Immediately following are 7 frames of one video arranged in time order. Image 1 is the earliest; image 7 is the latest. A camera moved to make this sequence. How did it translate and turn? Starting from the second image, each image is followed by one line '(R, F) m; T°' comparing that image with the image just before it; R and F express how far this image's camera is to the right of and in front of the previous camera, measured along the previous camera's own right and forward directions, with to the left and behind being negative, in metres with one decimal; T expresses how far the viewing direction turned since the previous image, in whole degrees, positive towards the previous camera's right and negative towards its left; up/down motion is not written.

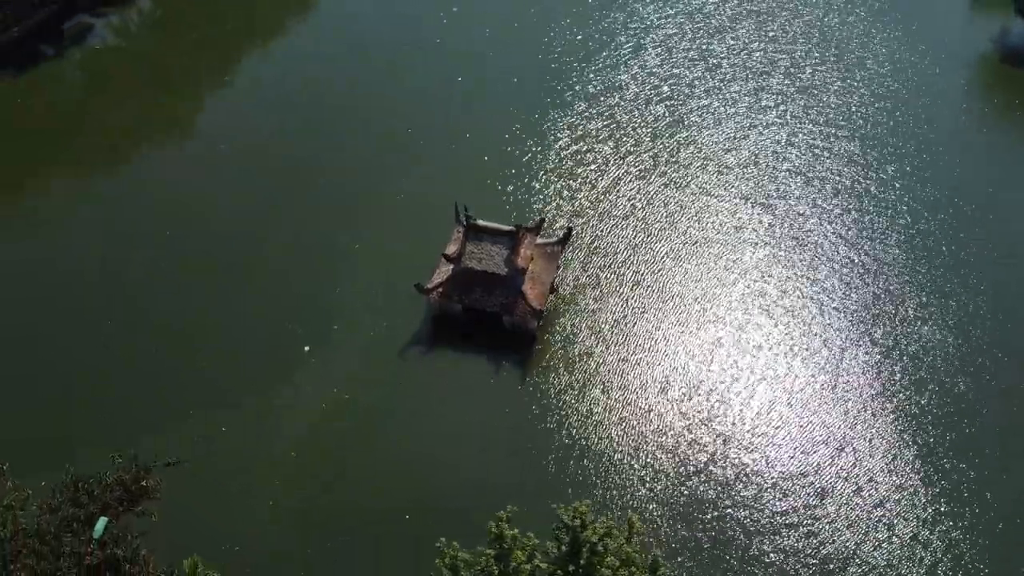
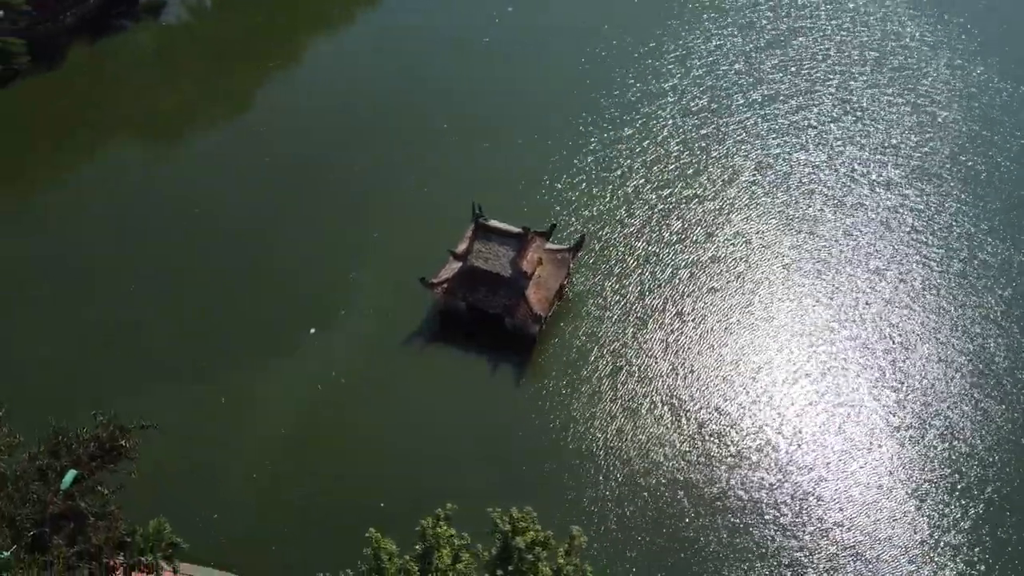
(+2.9, +0.1) m; -5°
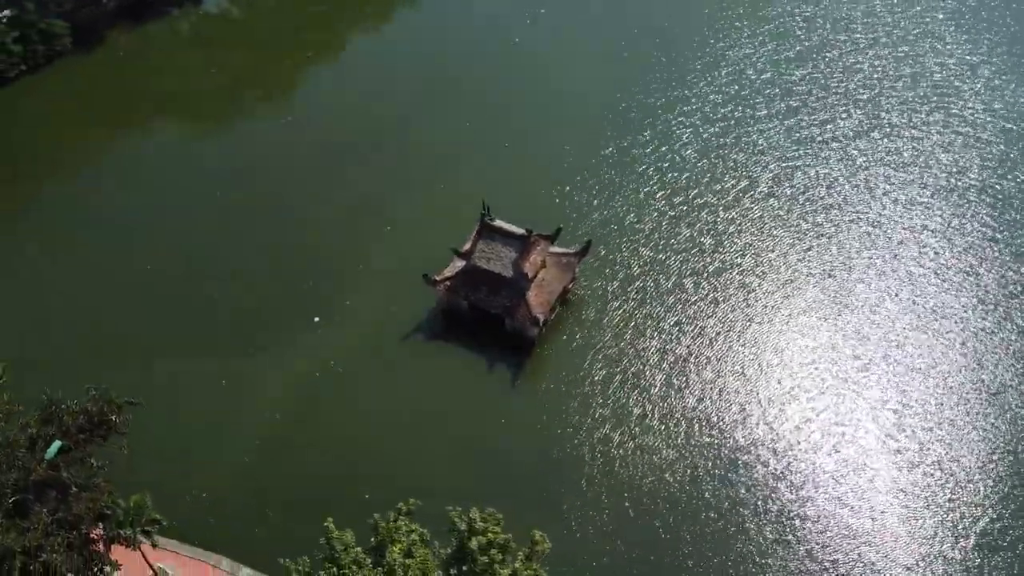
(+1.8, 0.0) m; -3°
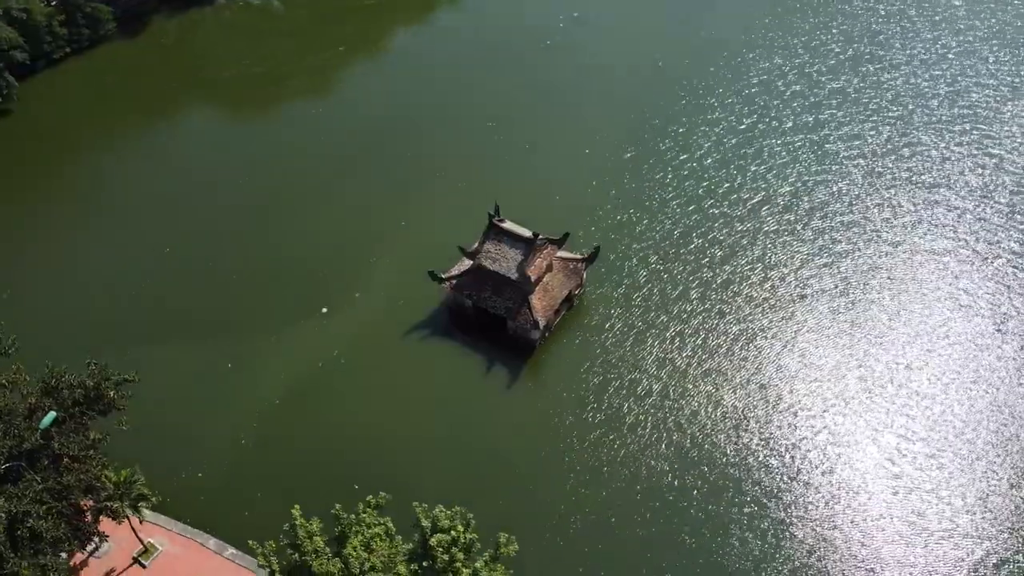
(+1.7, 0.0) m; -3°
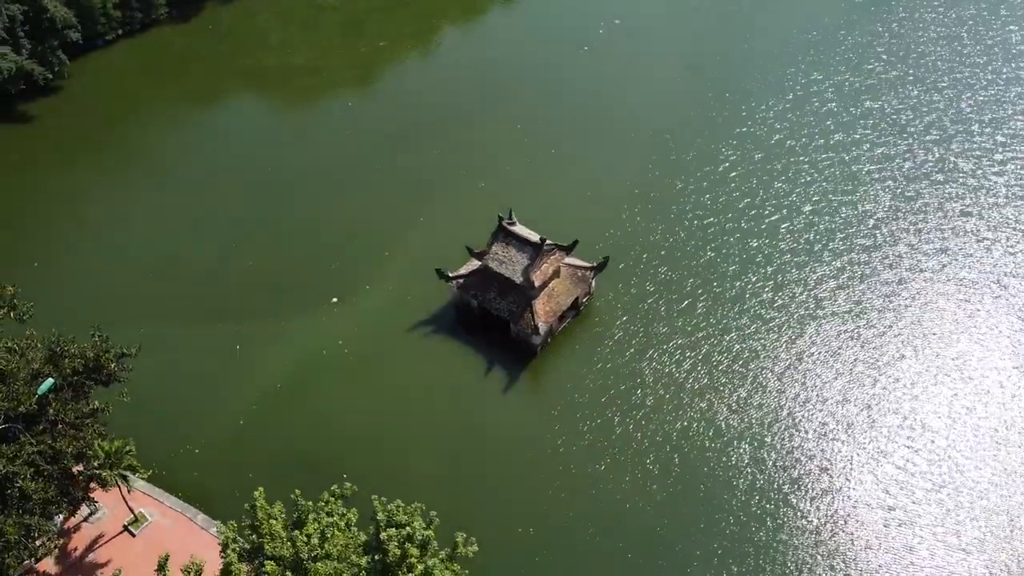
(+2.0, 0.0) m; -4°
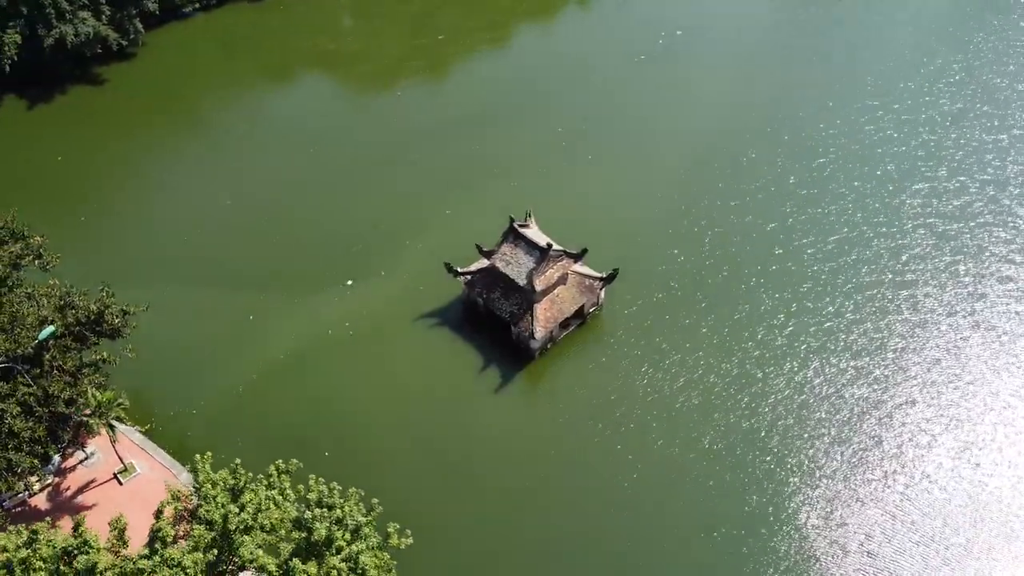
(+3.2, +0.2) m; -6°
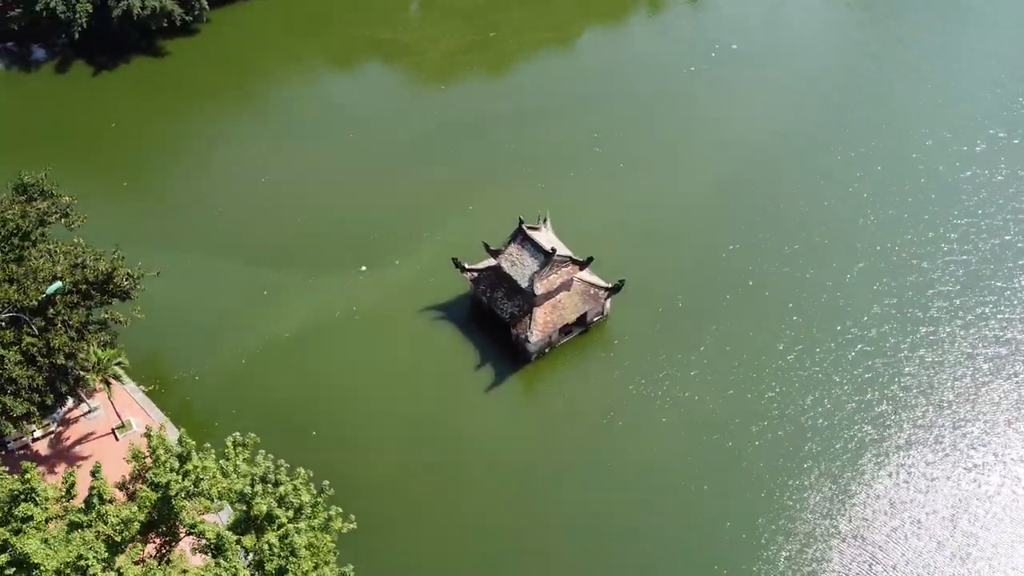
(+2.9, +0.2) m; -5°
